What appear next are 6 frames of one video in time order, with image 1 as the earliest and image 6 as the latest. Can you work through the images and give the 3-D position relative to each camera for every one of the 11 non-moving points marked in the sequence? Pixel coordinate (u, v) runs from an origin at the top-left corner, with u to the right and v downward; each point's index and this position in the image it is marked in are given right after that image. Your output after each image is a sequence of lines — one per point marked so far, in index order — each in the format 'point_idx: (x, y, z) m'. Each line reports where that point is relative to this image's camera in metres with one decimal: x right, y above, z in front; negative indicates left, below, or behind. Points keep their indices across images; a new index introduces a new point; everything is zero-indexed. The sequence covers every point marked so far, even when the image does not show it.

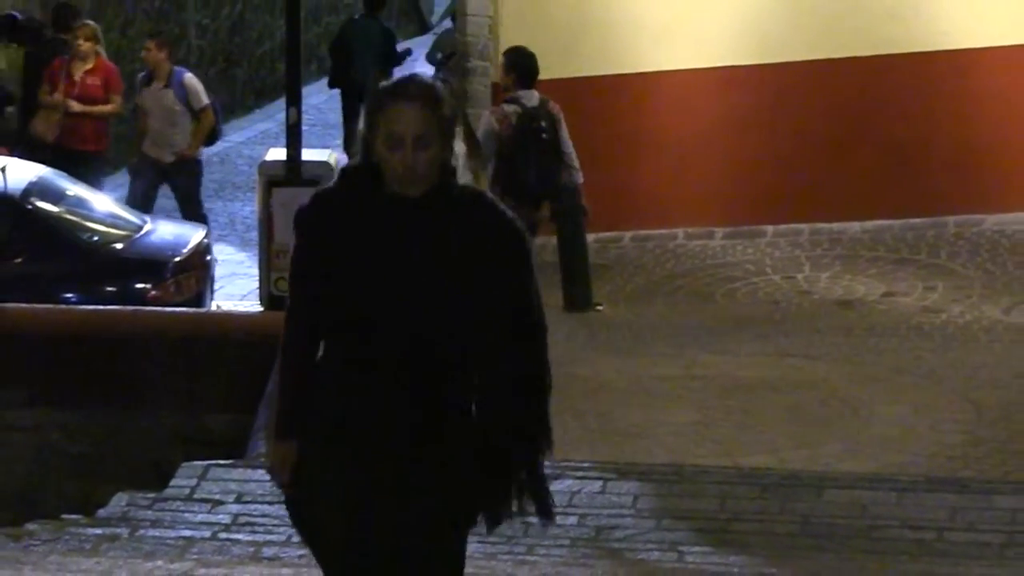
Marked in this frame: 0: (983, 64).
0: (+2.8, +1.3, +10.0) m
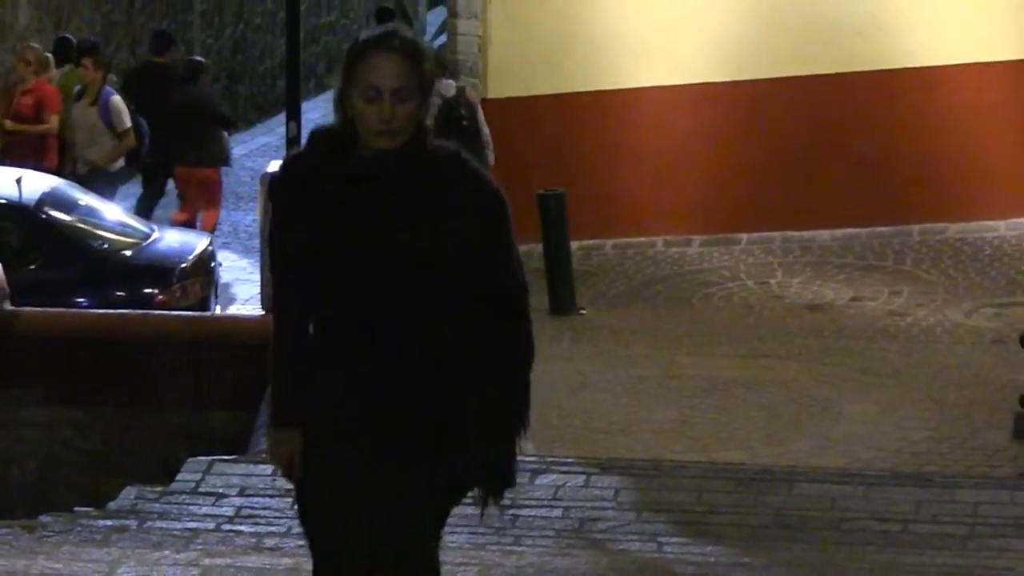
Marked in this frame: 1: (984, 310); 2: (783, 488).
0: (+2.7, +1.3, +10.4) m
1: (+2.5, -0.1, +8.9) m
2: (+1.1, -0.8, +6.6) m
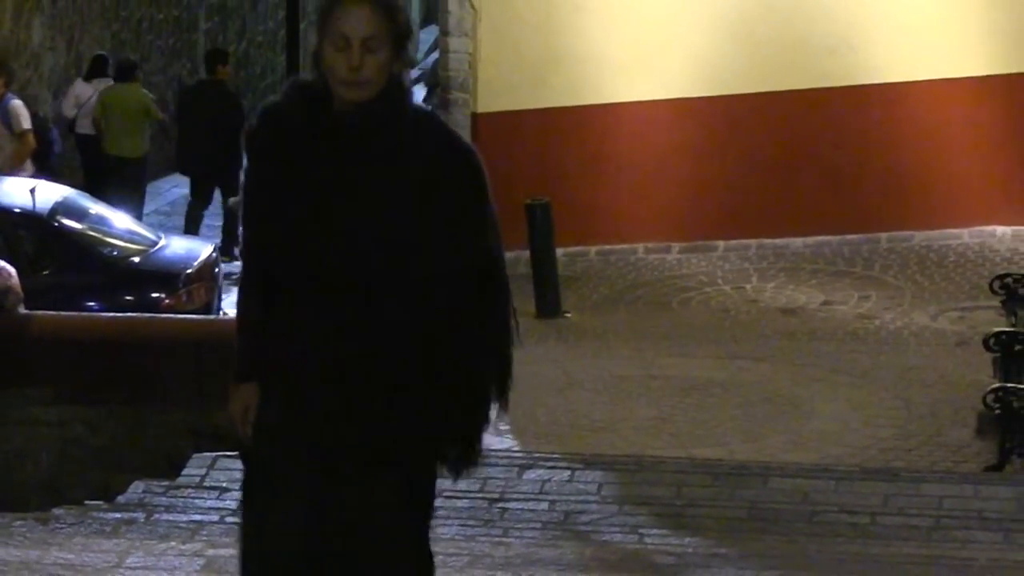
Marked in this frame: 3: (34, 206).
0: (+2.6, +1.3, +10.8) m
1: (+2.5, -0.1, +9.4) m
2: (+1.1, -0.8, +7.0) m
3: (-2.4, +0.4, +8.2) m
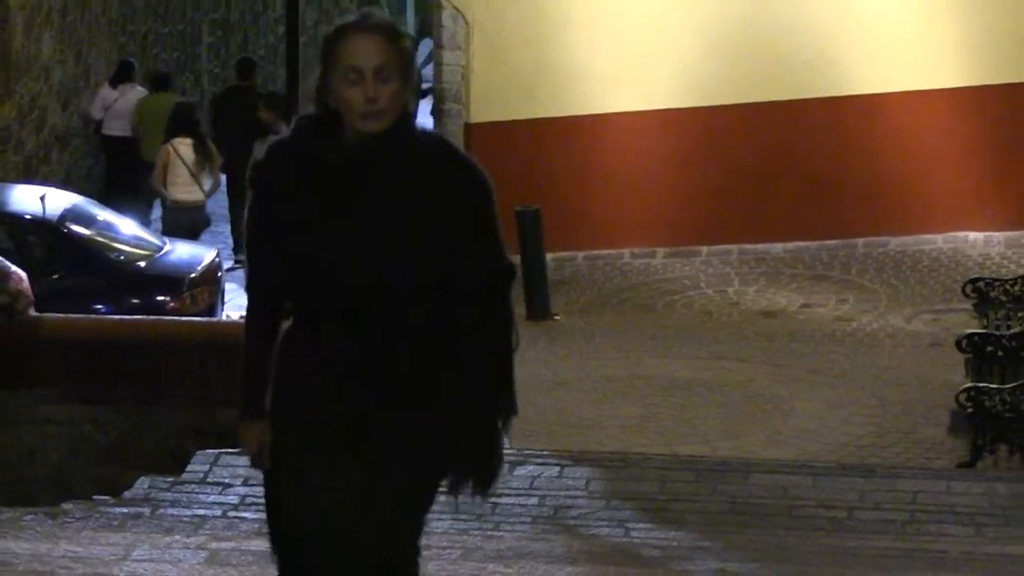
0: (+2.6, +1.2, +11.2) m
1: (+2.4, -0.2, +9.7) m
2: (+1.0, -0.8, +7.4) m
3: (-2.4, +0.4, +8.5) m
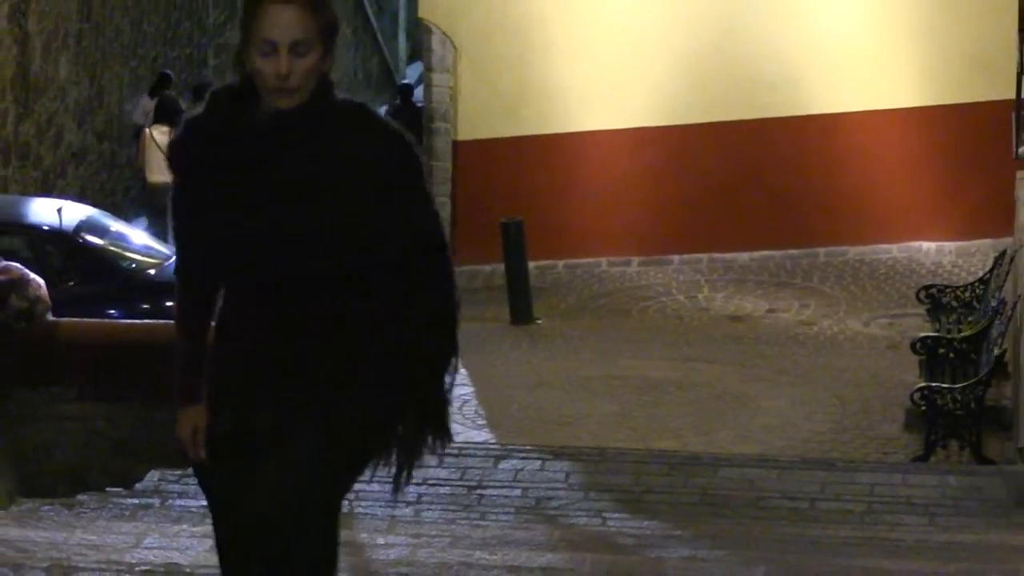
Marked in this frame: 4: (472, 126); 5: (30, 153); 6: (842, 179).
0: (+2.5, +1.2, +11.8) m
1: (+2.3, -0.2, +10.3) m
2: (+0.9, -0.9, +8.0) m
3: (-2.5, +0.4, +9.2) m
4: (-0.3, +1.2, +12.1) m
5: (-3.4, +1.0, +11.6) m
6: (+2.5, +0.8, +11.9) m
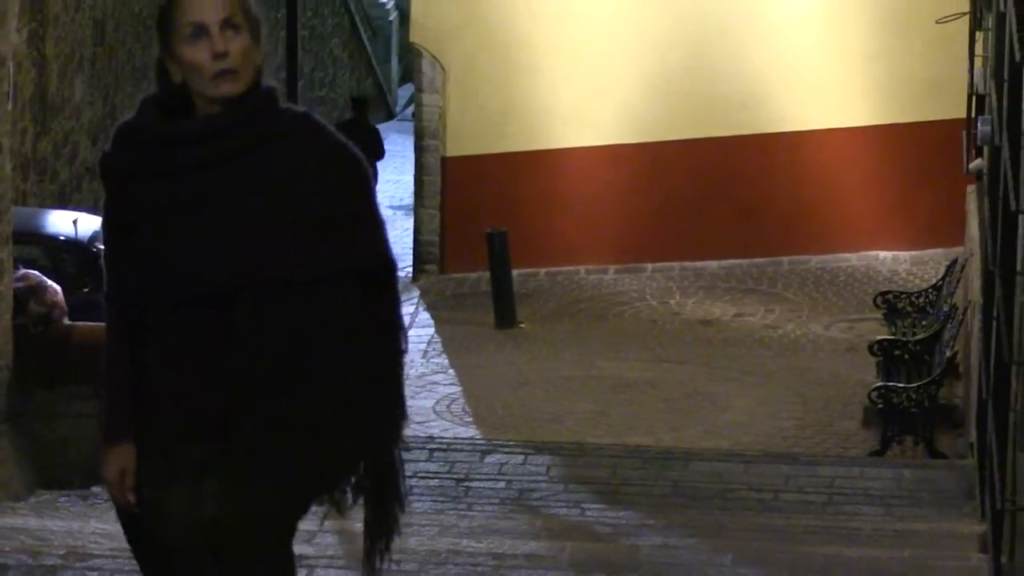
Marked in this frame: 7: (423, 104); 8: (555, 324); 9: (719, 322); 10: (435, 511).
0: (+2.4, +1.2, +12.5) m
1: (+2.3, -0.2, +11.0) m
2: (+0.8, -0.9, +8.7) m
3: (-2.6, +0.3, +9.8) m
4: (-0.4, +1.2, +12.8) m
5: (-3.5, +0.9, +12.3) m
6: (+2.4, +0.8, +12.6) m
7: (-0.7, +1.5, +12.6) m
8: (+0.3, -0.2, +11.4) m
9: (+1.4, -0.2, +11.2) m
10: (-0.4, -1.0, +7.6) m
